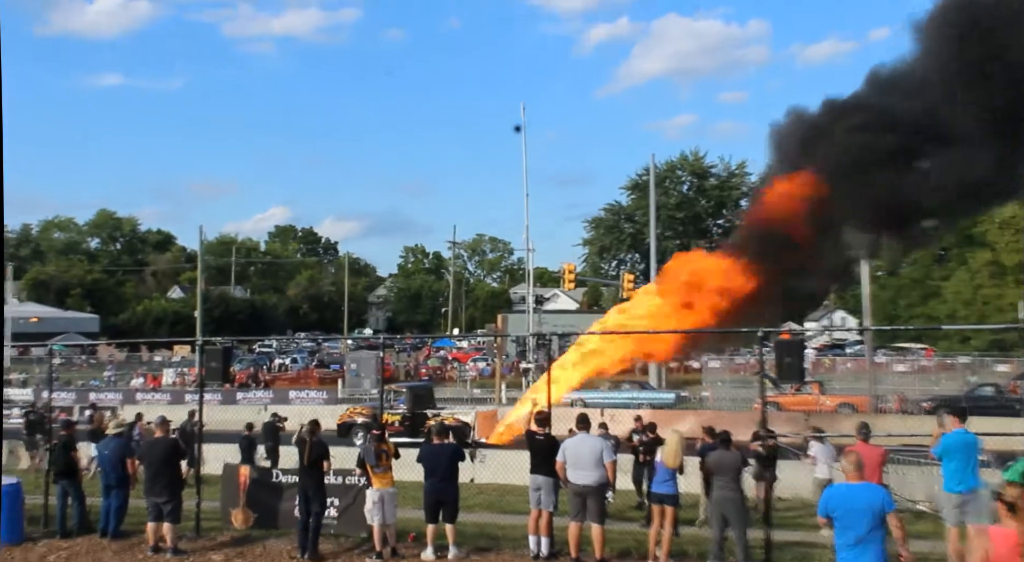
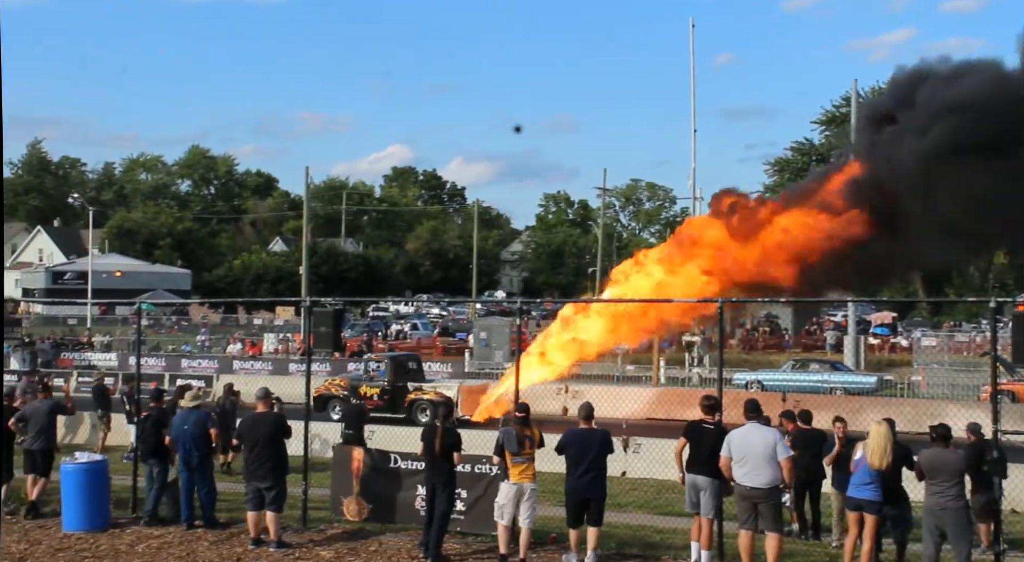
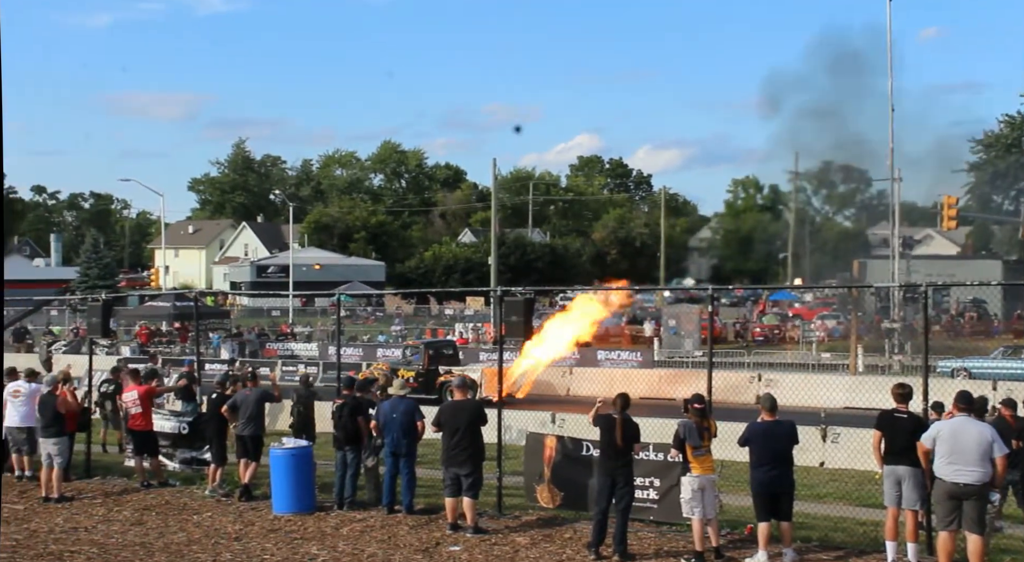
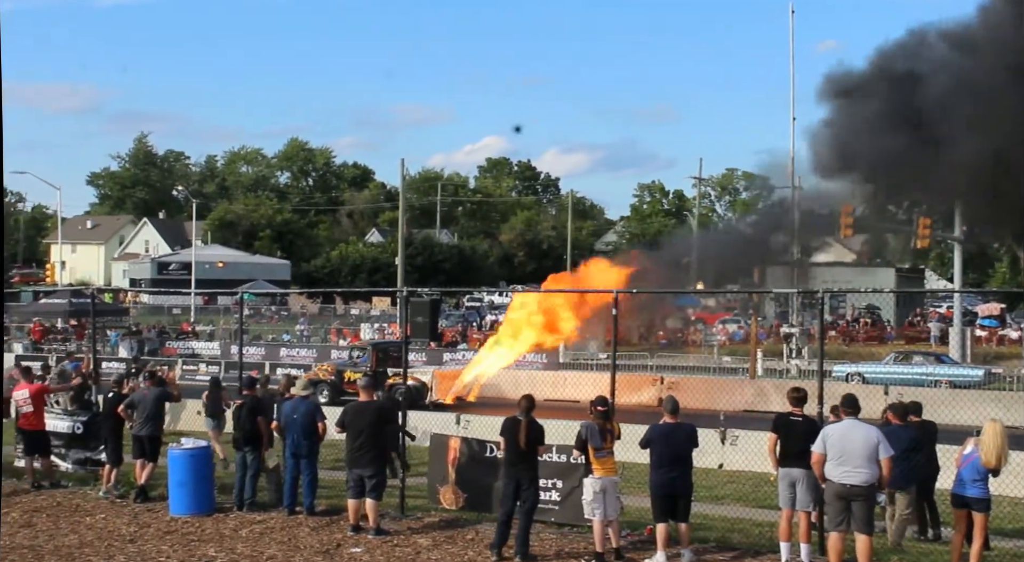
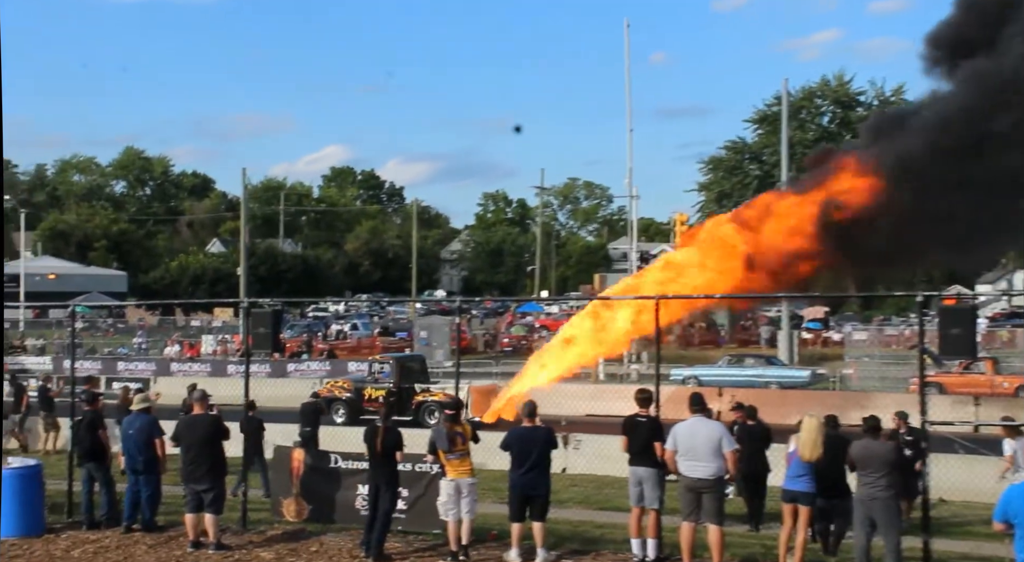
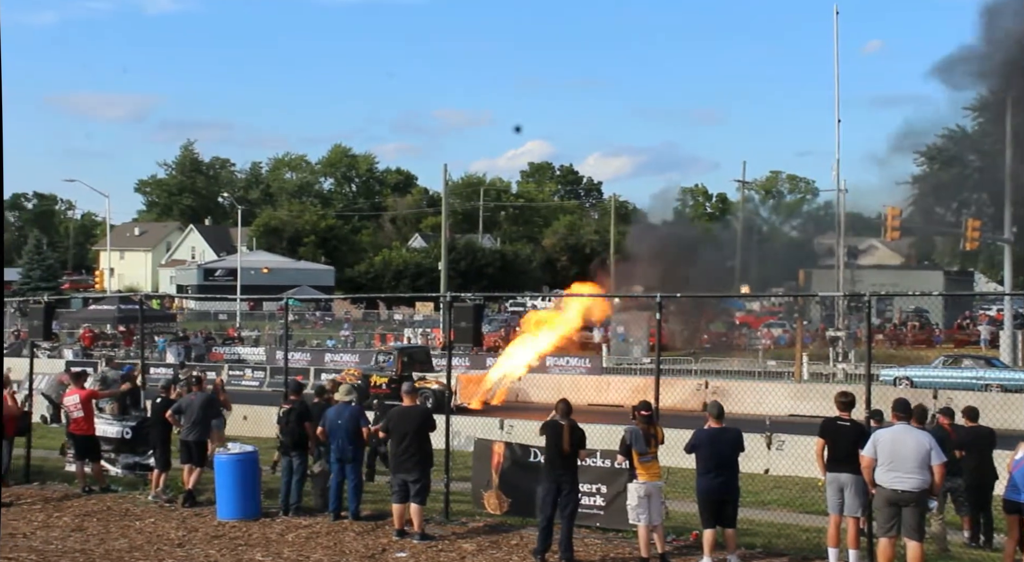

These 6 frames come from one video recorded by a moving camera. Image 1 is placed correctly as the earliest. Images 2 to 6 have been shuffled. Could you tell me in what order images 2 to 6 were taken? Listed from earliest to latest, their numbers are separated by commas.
5, 2, 4, 6, 3
